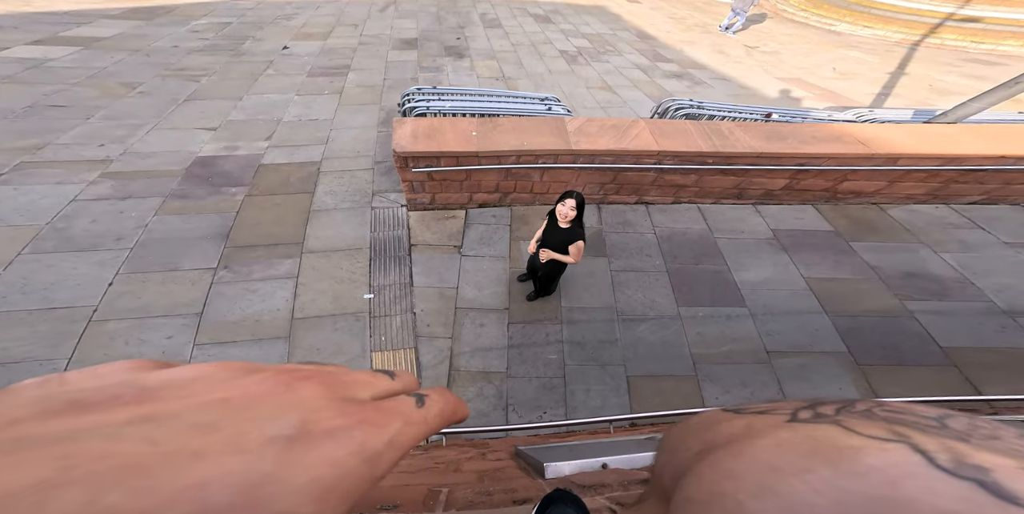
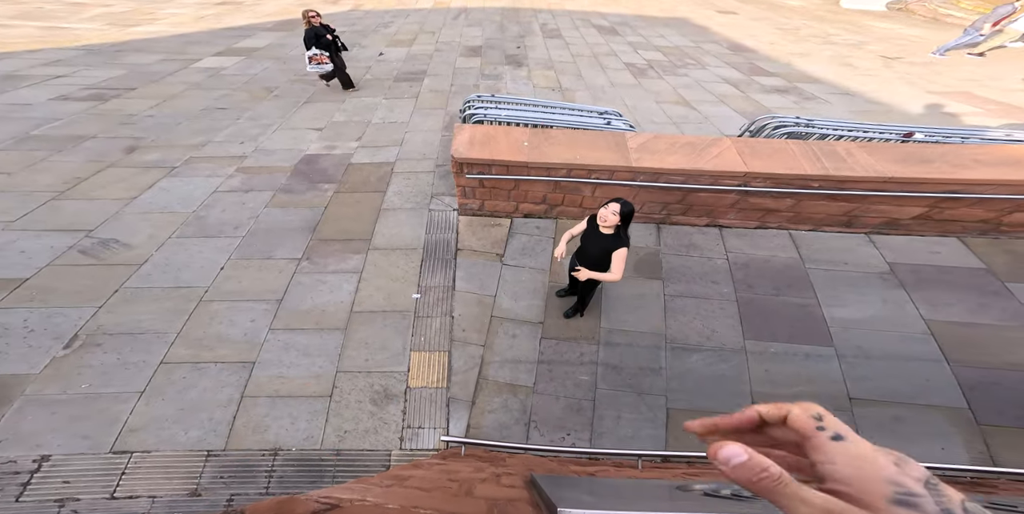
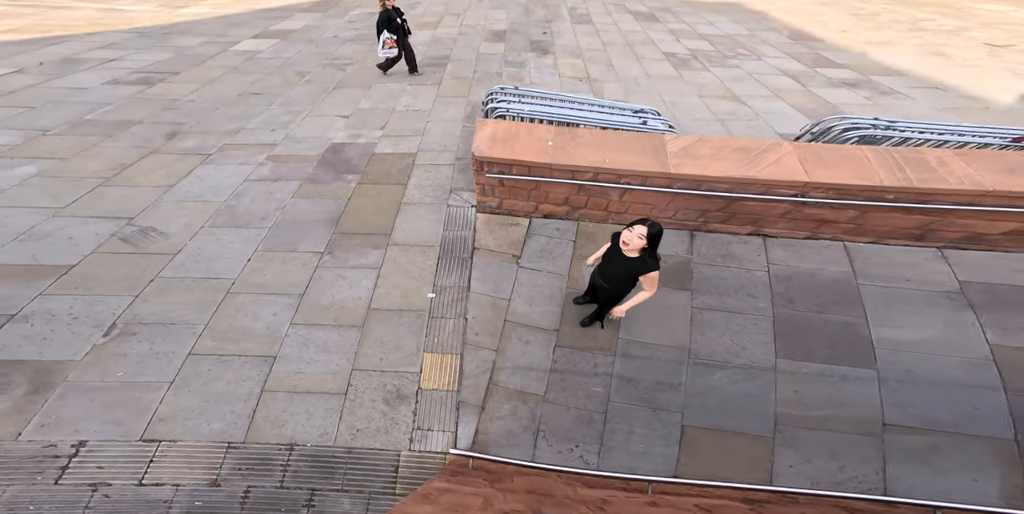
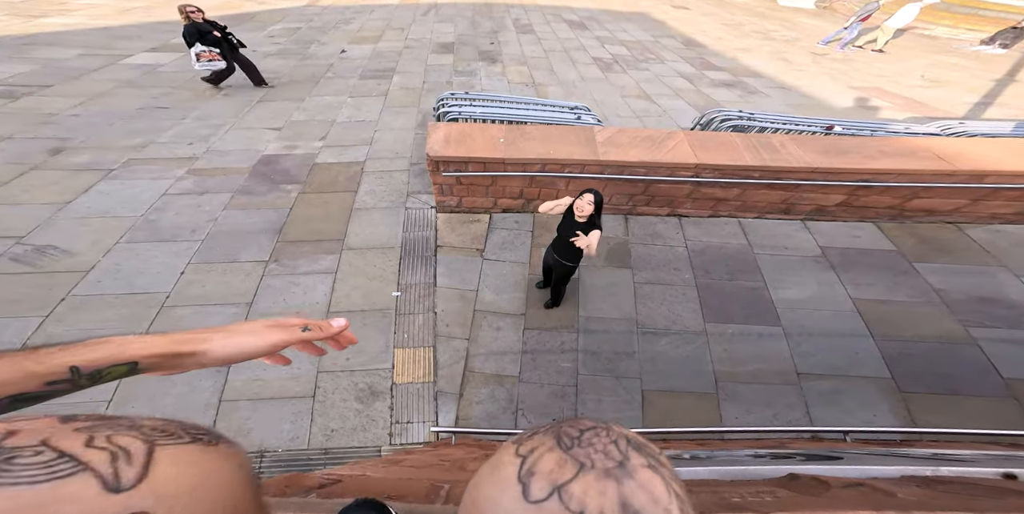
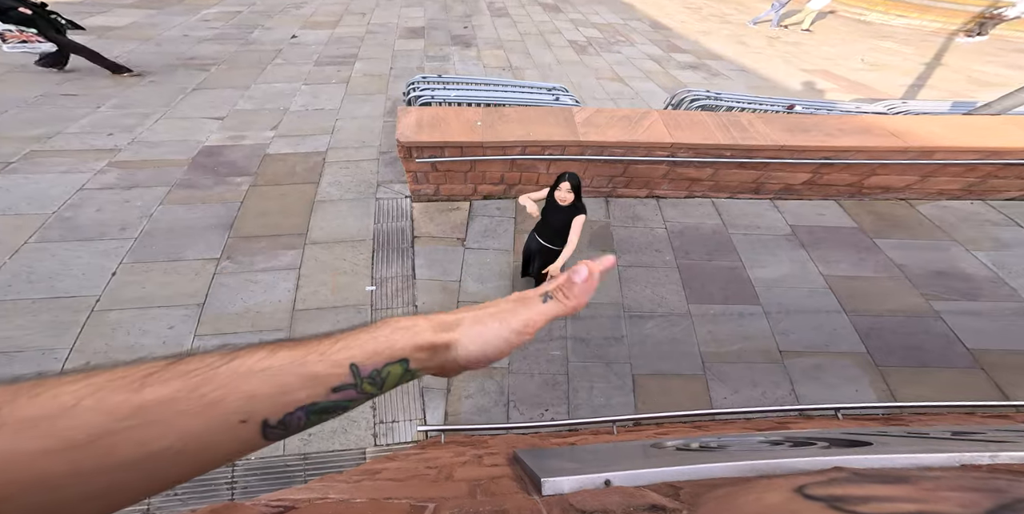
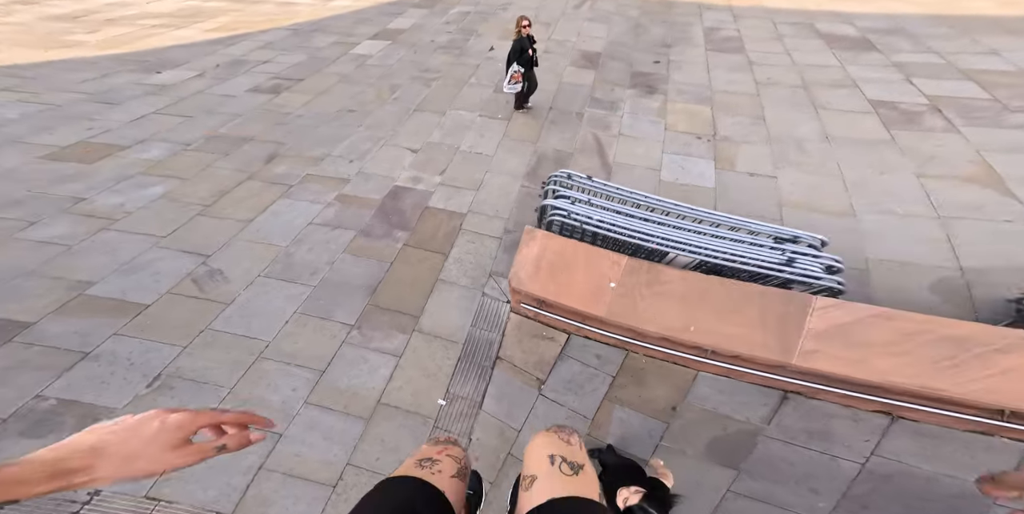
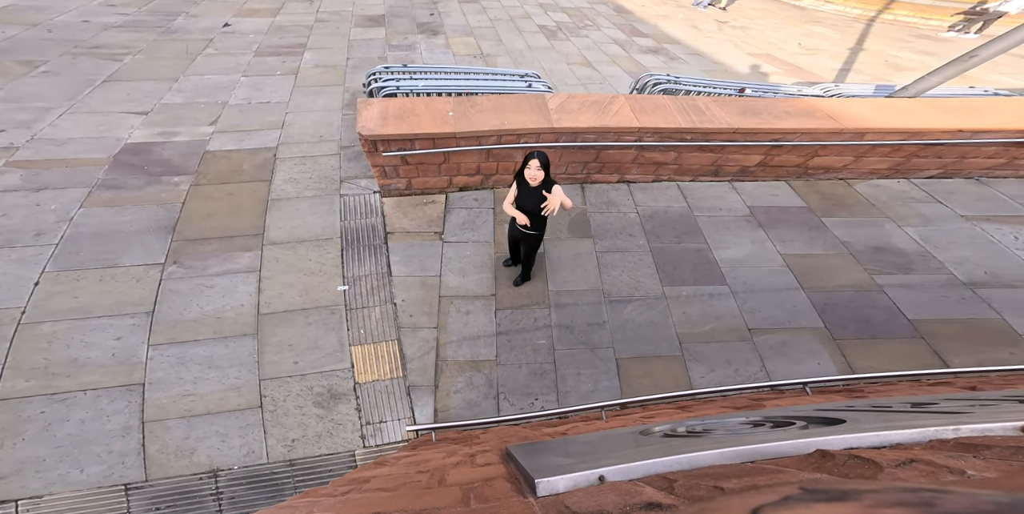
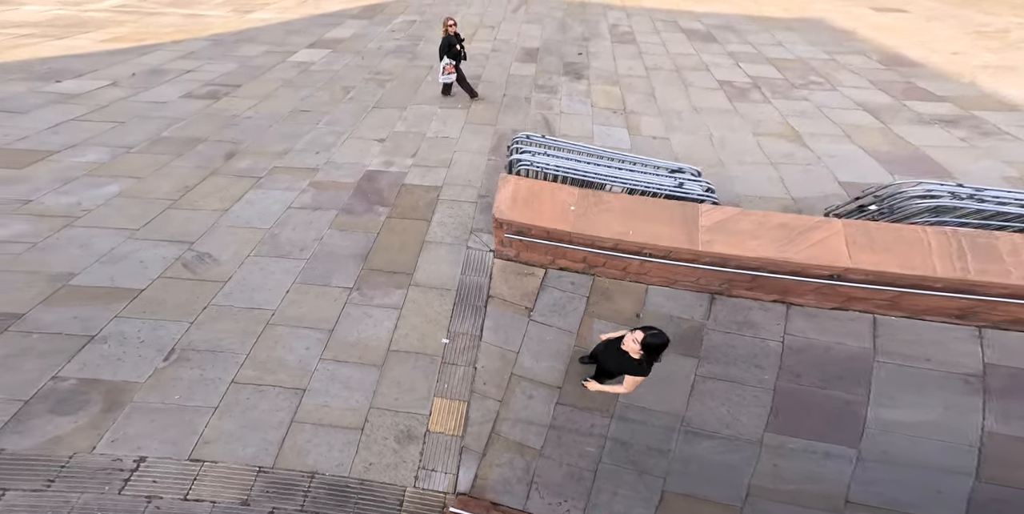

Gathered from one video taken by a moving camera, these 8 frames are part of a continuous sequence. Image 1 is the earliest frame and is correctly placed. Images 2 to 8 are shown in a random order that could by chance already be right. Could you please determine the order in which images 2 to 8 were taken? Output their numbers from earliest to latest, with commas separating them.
7, 5, 4, 2, 3, 8, 6
